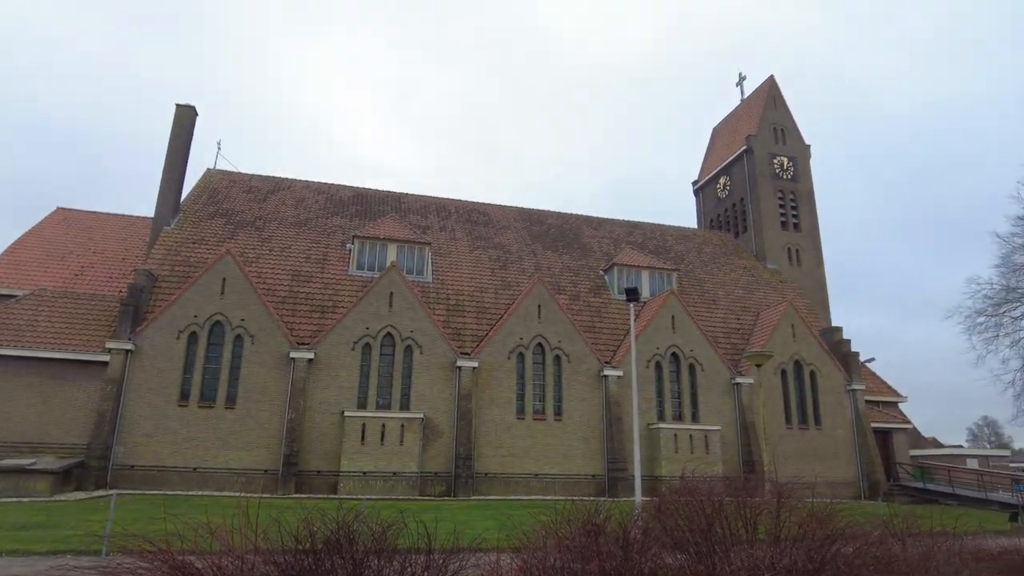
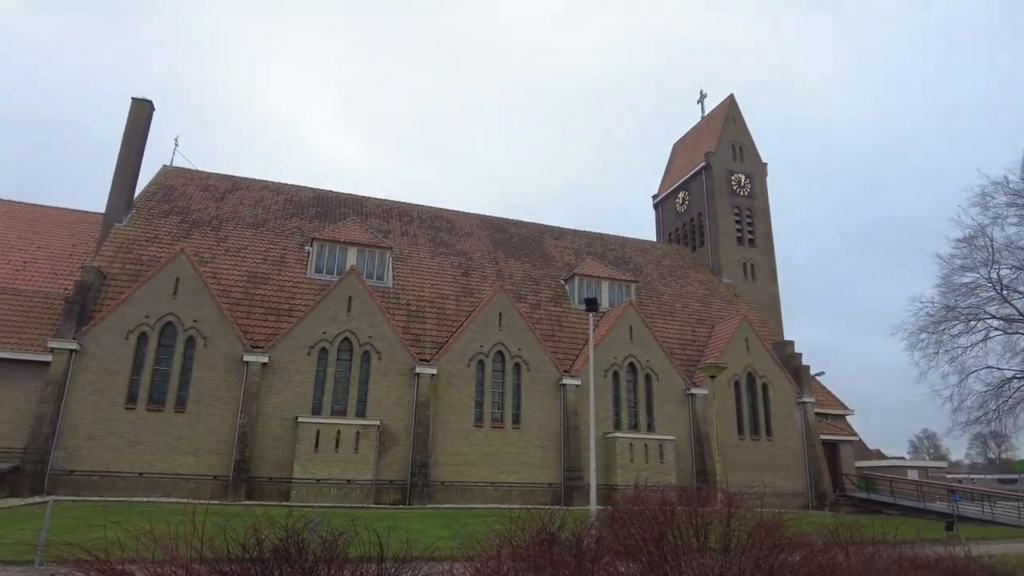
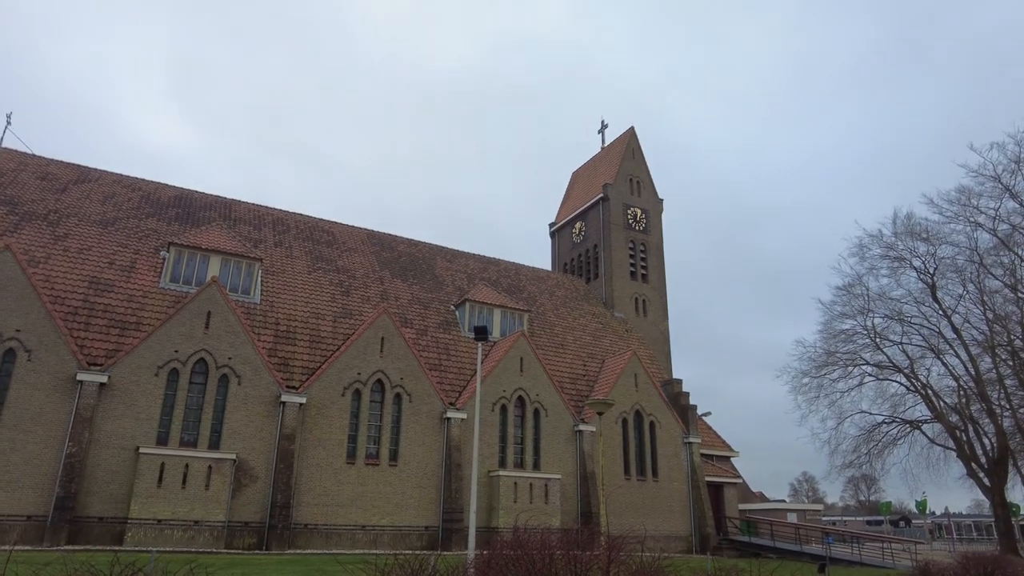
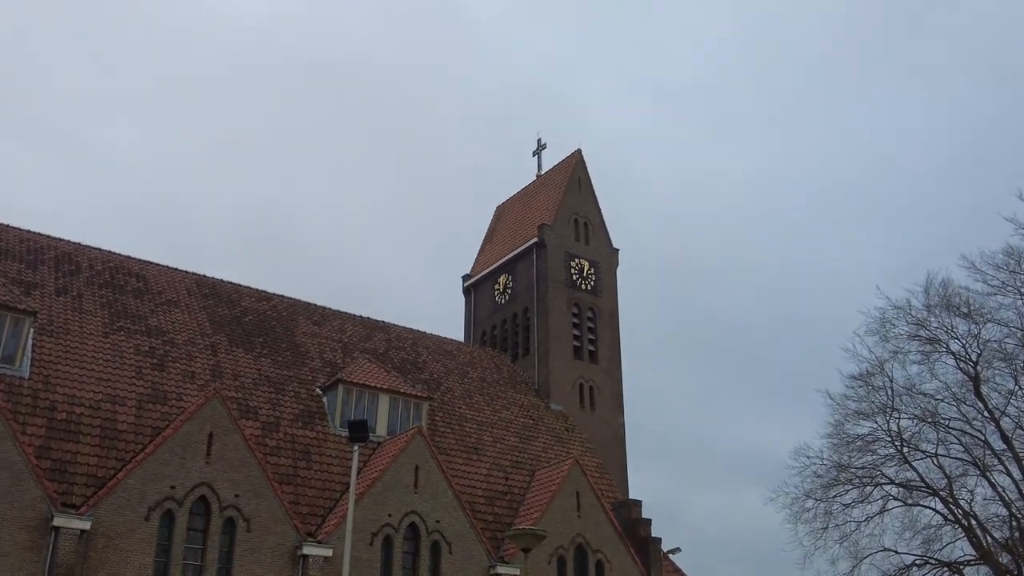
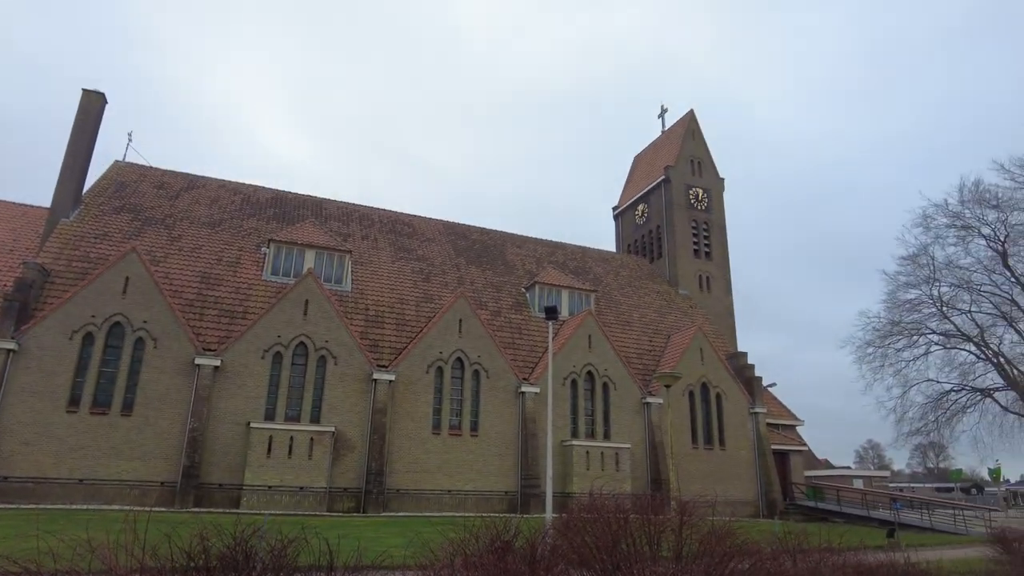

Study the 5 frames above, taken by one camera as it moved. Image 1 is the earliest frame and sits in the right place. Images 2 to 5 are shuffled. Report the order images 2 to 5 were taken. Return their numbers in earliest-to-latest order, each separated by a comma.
2, 5, 3, 4
